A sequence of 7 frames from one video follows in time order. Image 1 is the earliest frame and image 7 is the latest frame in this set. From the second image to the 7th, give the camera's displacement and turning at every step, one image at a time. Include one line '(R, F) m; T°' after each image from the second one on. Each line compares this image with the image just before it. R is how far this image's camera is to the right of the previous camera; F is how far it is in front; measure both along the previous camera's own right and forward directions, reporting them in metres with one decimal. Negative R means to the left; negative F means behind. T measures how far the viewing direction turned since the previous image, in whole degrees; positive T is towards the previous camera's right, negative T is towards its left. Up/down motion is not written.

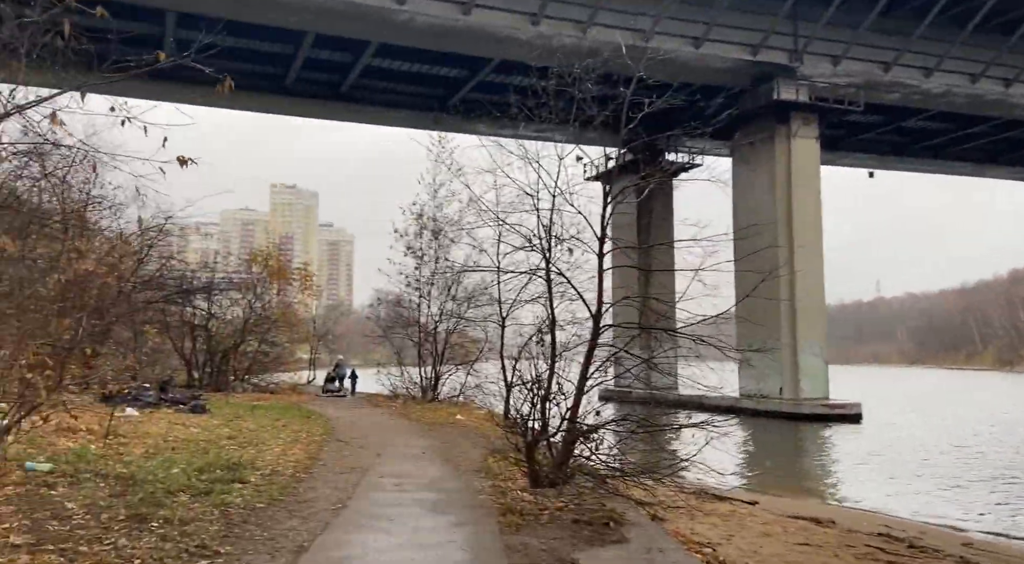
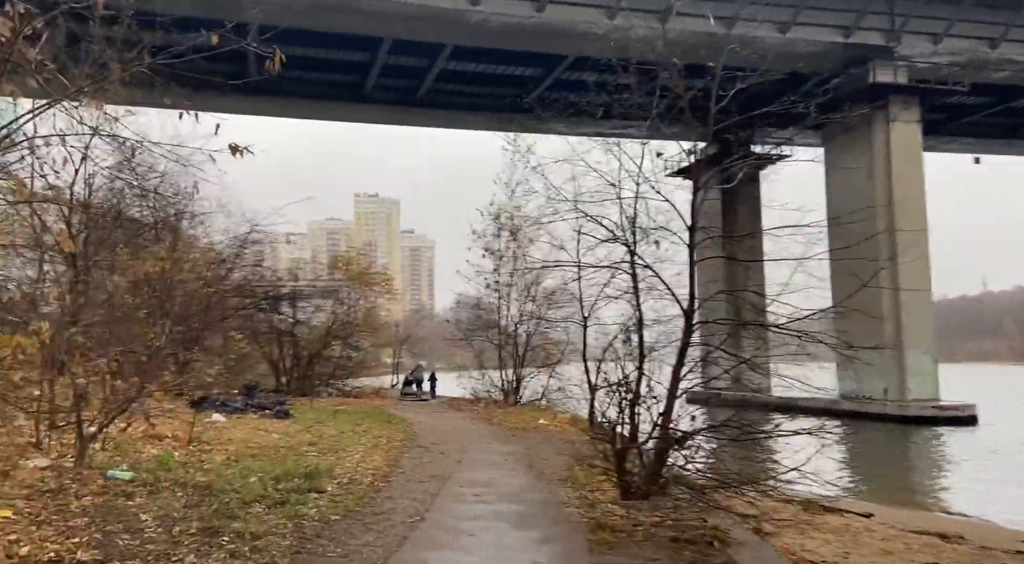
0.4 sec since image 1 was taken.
(0.0, +0.5) m; -6°
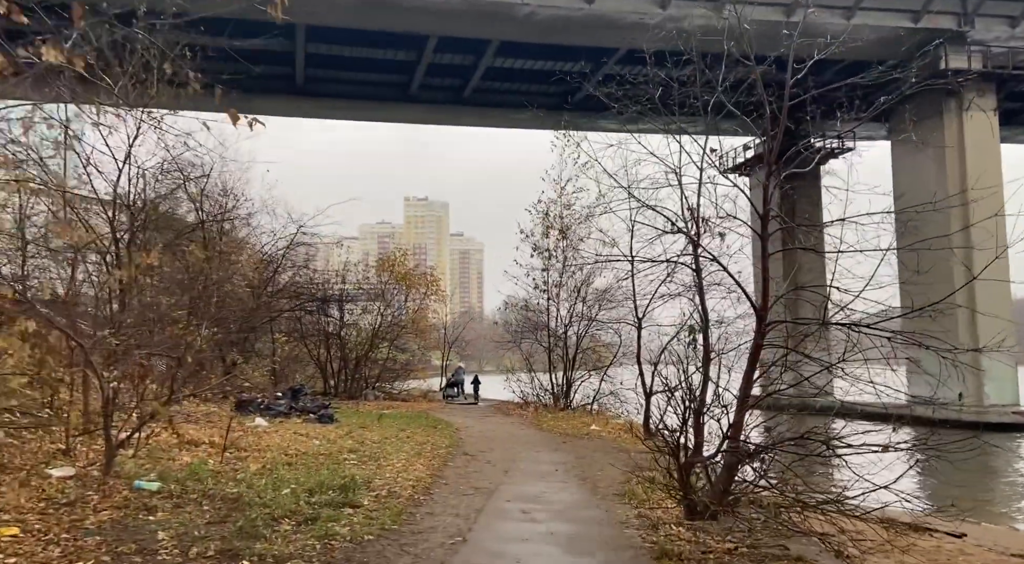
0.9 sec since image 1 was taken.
(0.0, +0.7) m; -3°
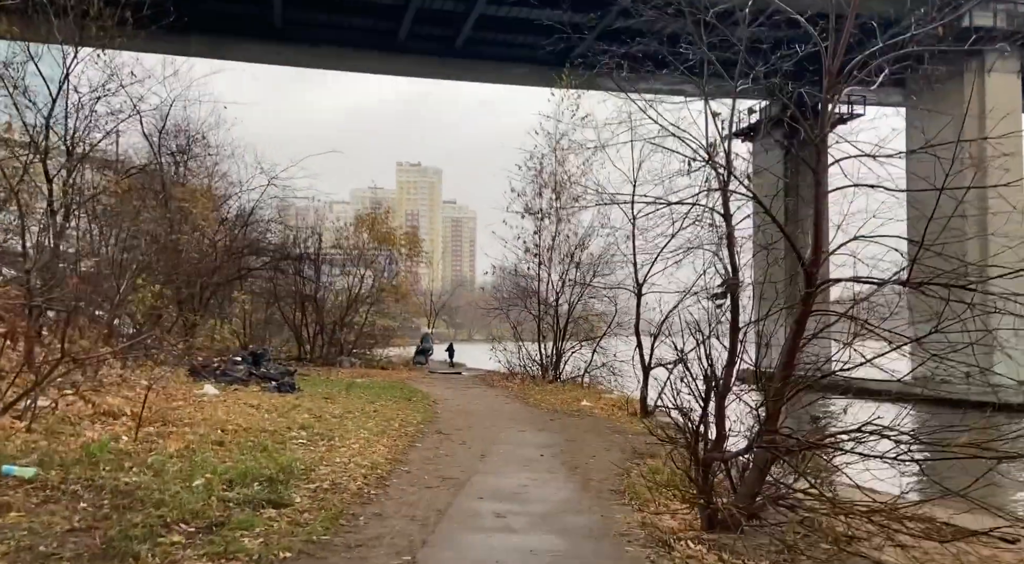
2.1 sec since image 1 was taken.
(+0.1, +1.6) m; +1°
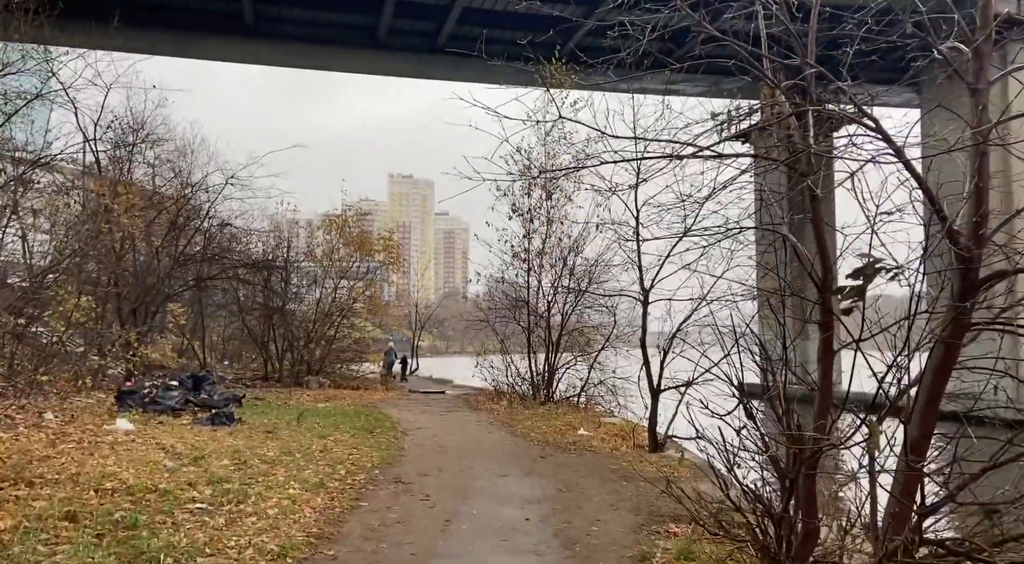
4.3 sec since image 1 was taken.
(+0.2, +2.2) m; 0°
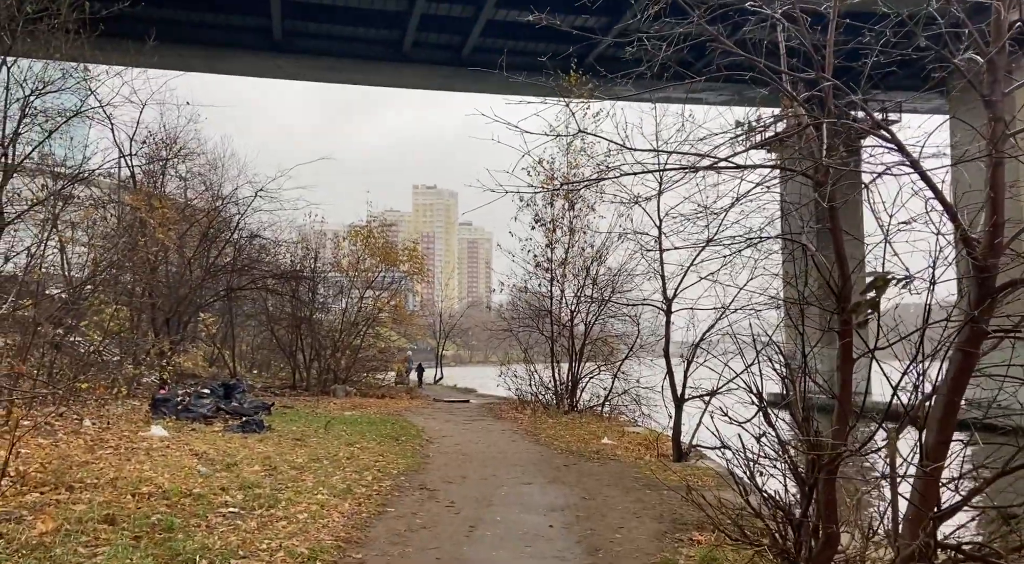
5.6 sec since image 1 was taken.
(0.0, -0.1) m; -2°
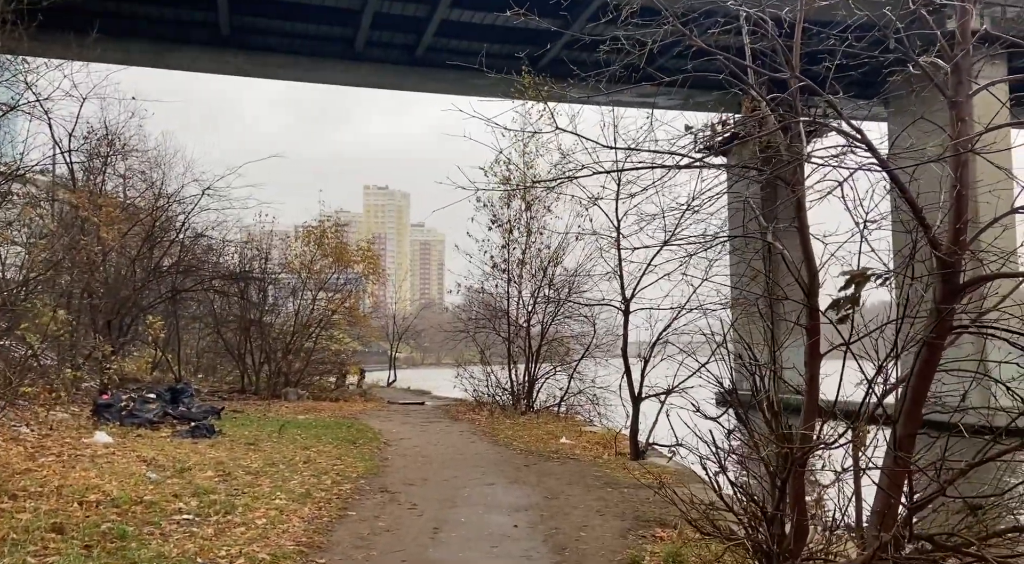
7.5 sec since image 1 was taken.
(-0.1, +0.1) m; +3°
